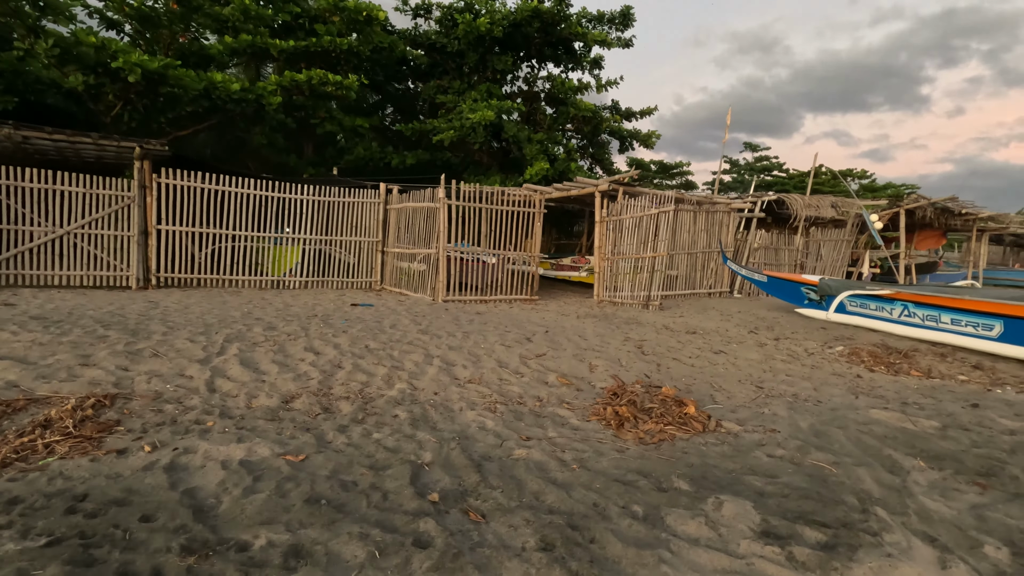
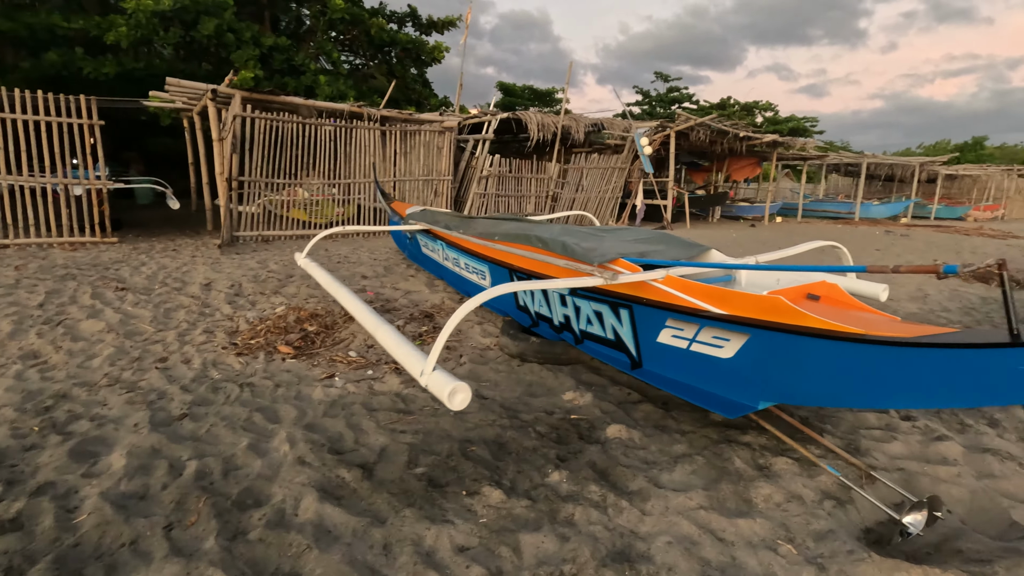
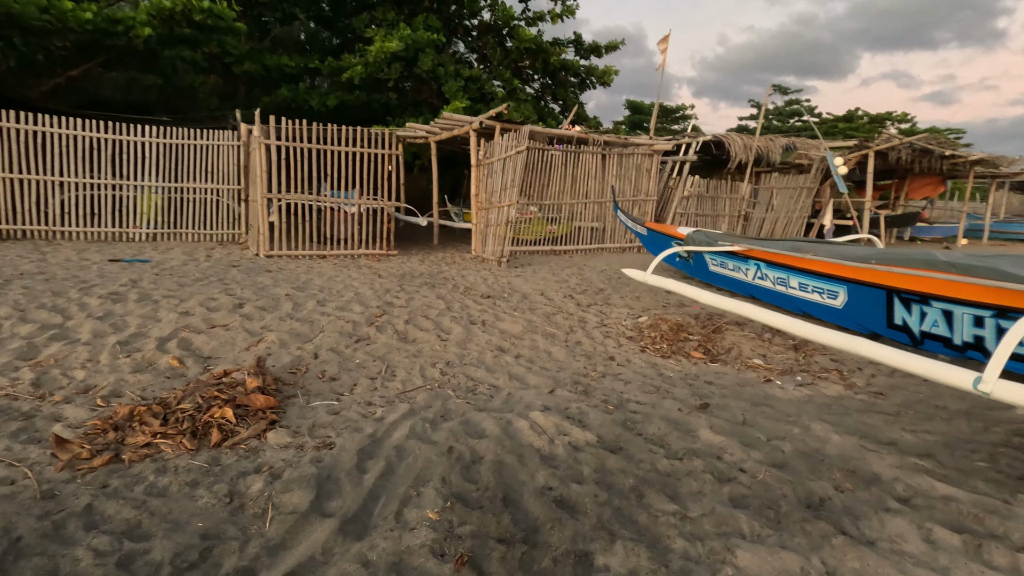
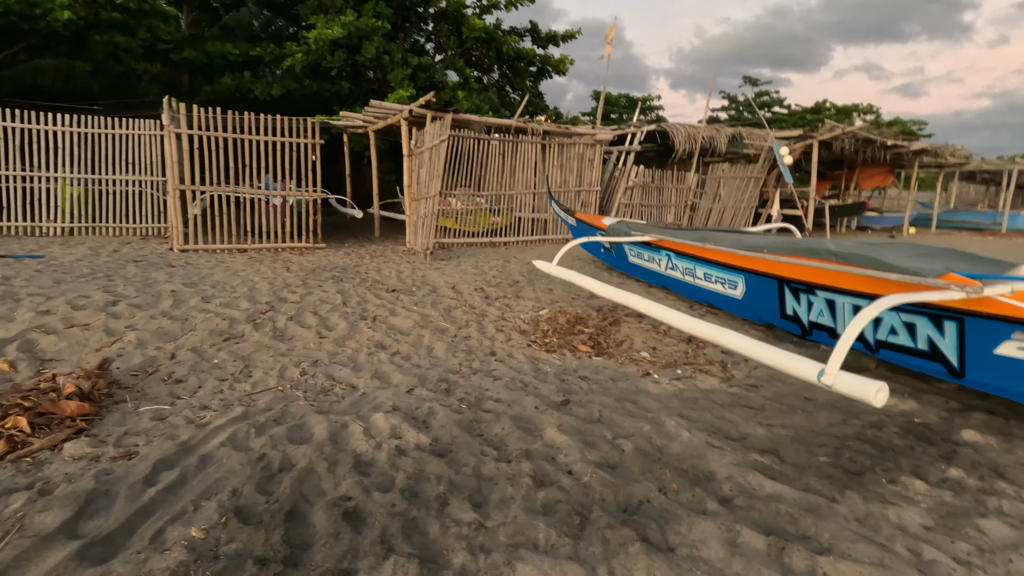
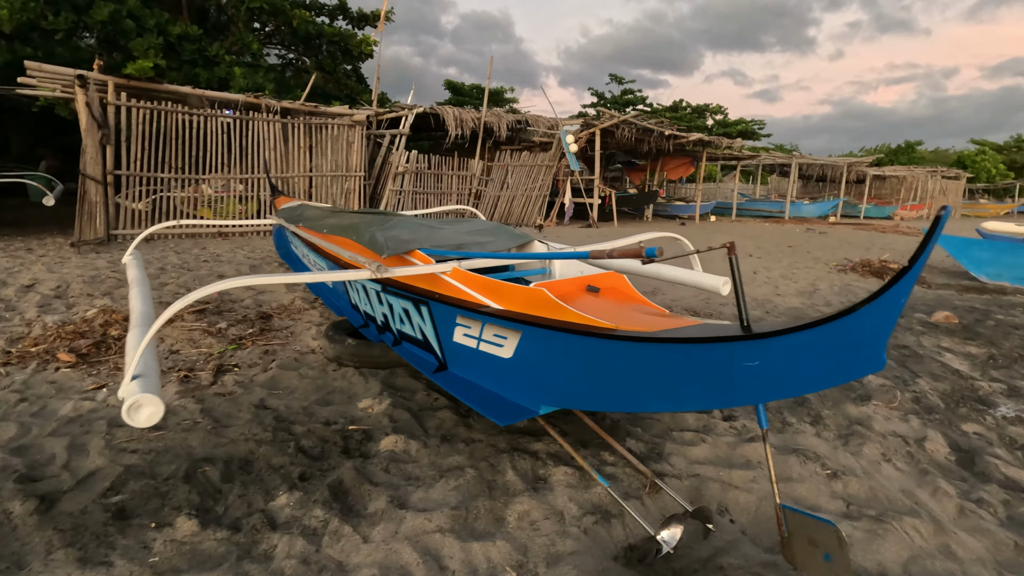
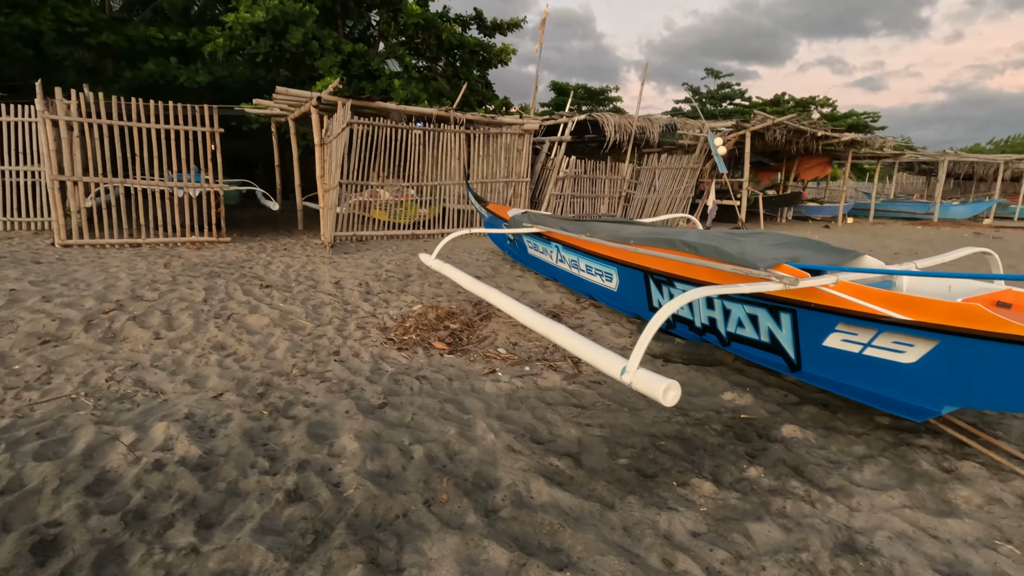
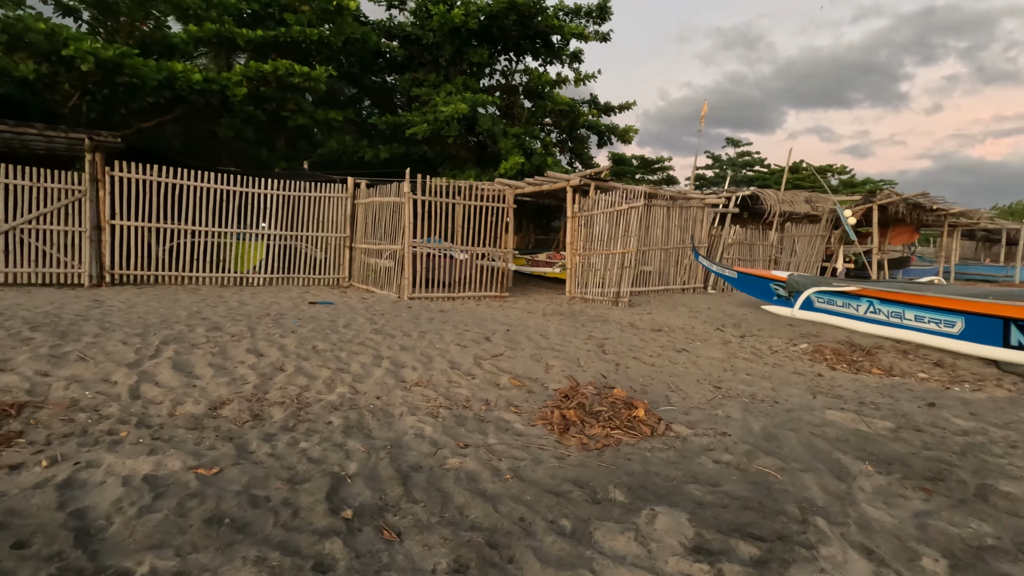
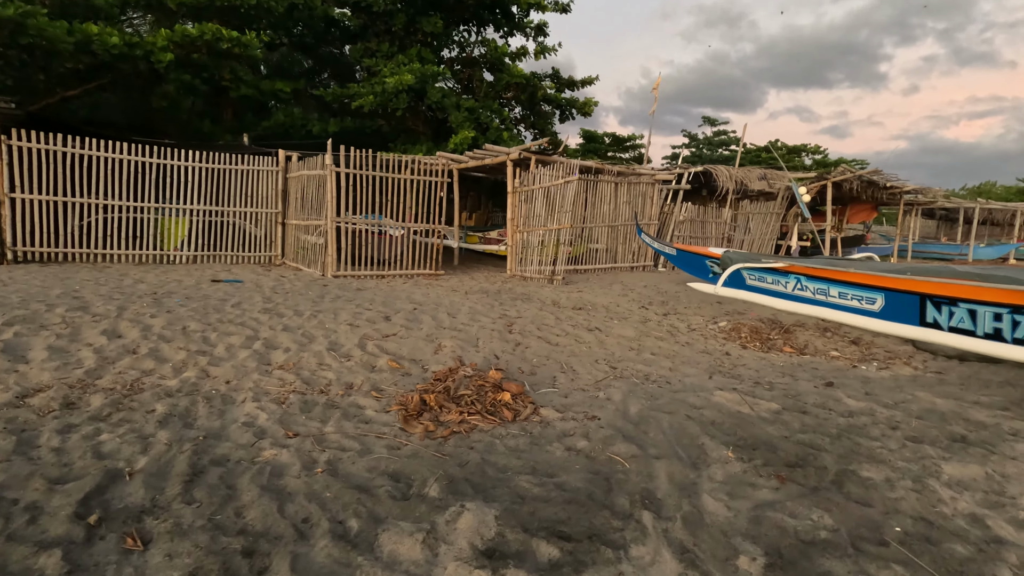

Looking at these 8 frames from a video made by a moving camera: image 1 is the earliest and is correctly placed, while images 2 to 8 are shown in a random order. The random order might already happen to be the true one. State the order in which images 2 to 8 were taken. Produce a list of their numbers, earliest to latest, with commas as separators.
7, 8, 3, 4, 6, 2, 5
